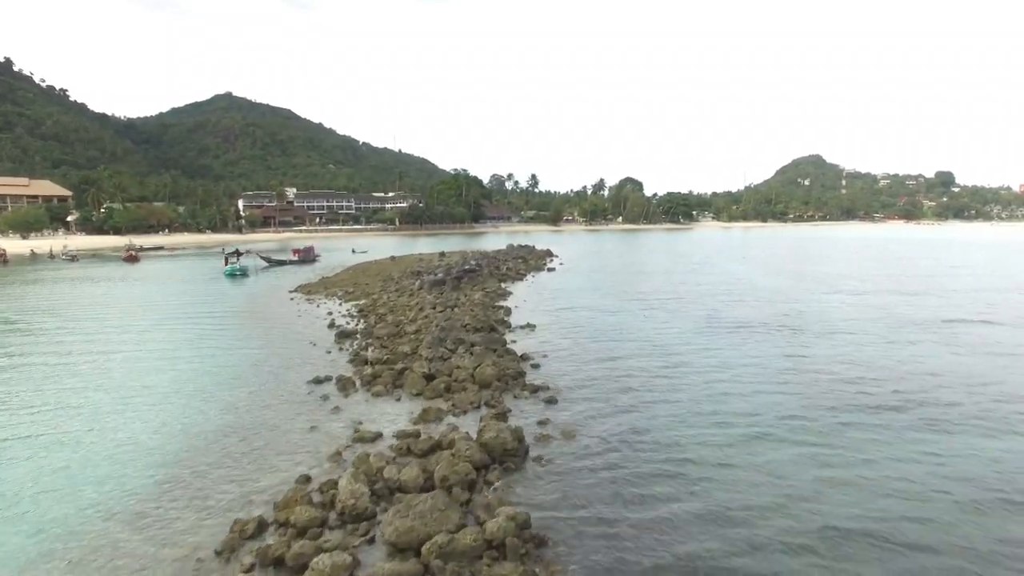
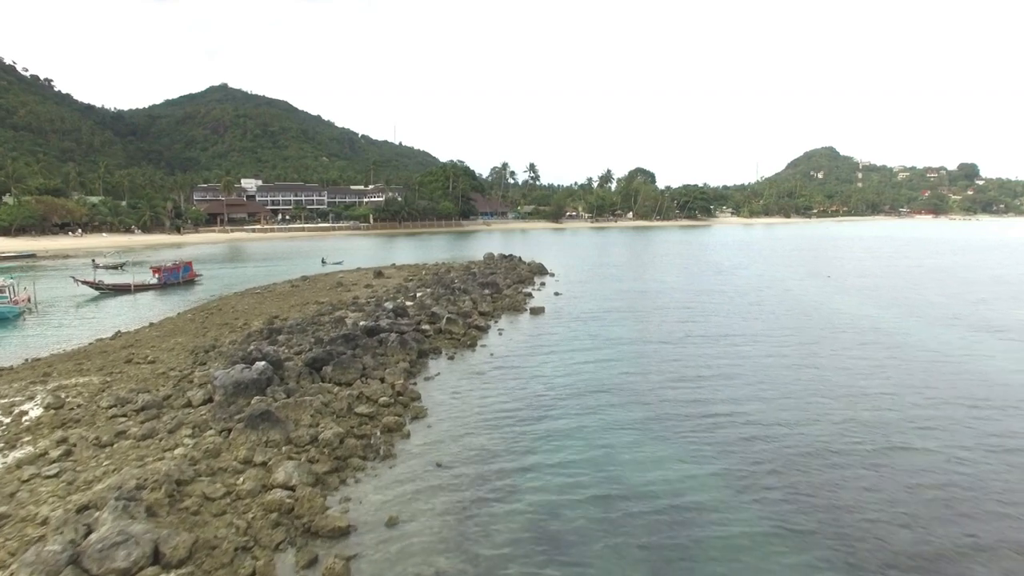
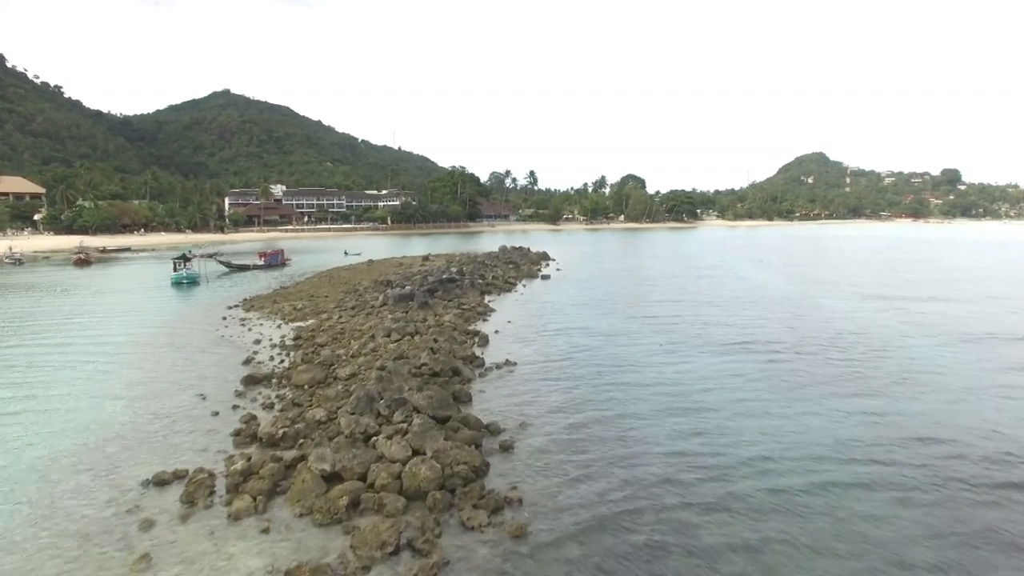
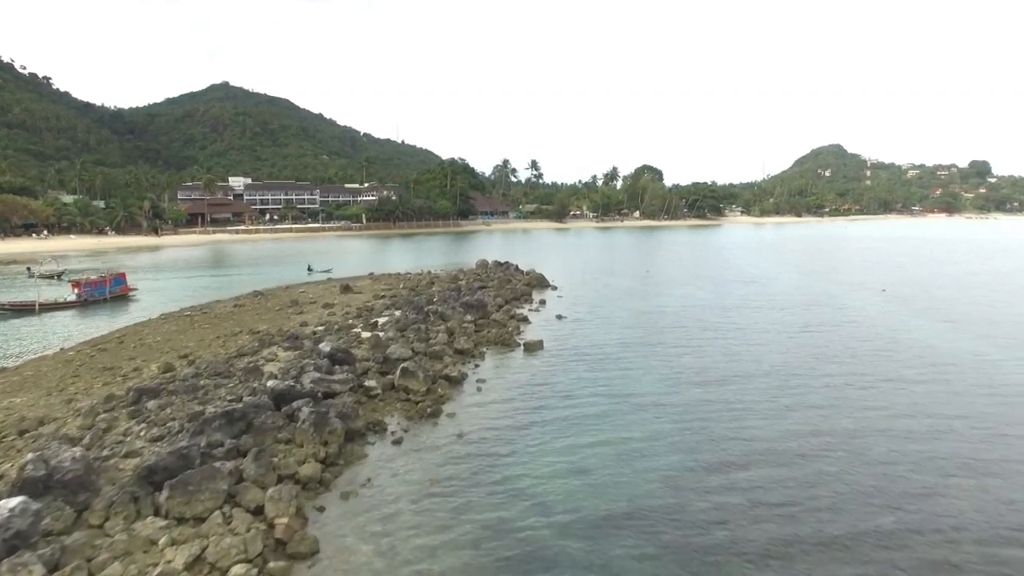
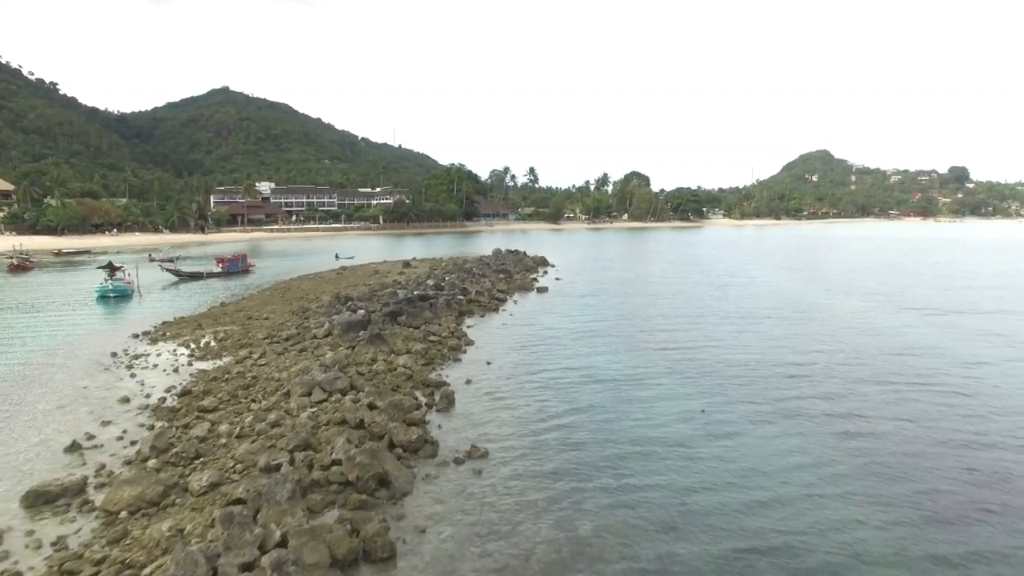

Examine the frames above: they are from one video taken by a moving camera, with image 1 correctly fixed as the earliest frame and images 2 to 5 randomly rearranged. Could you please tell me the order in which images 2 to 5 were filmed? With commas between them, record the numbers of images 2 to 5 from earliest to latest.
3, 5, 2, 4
